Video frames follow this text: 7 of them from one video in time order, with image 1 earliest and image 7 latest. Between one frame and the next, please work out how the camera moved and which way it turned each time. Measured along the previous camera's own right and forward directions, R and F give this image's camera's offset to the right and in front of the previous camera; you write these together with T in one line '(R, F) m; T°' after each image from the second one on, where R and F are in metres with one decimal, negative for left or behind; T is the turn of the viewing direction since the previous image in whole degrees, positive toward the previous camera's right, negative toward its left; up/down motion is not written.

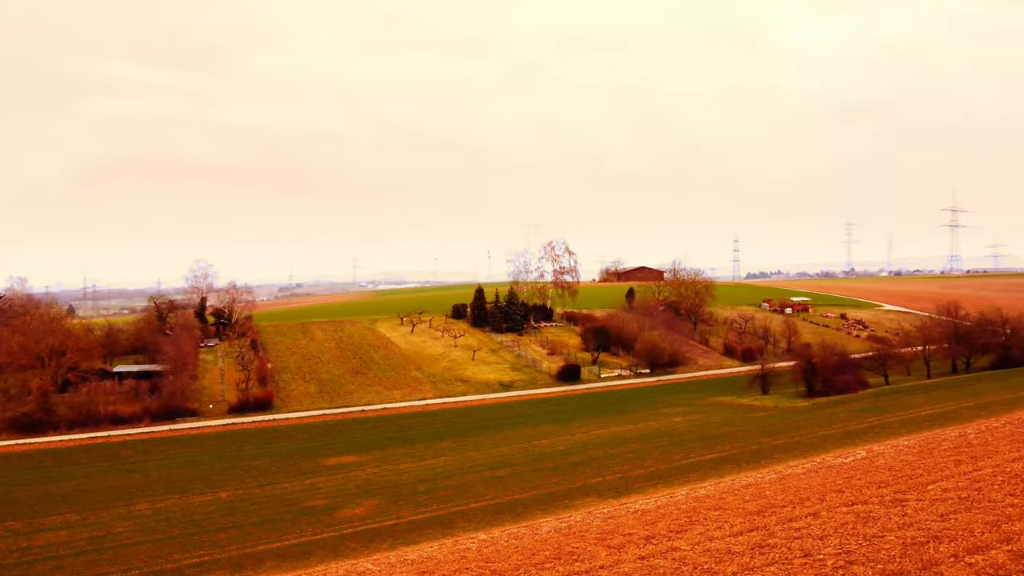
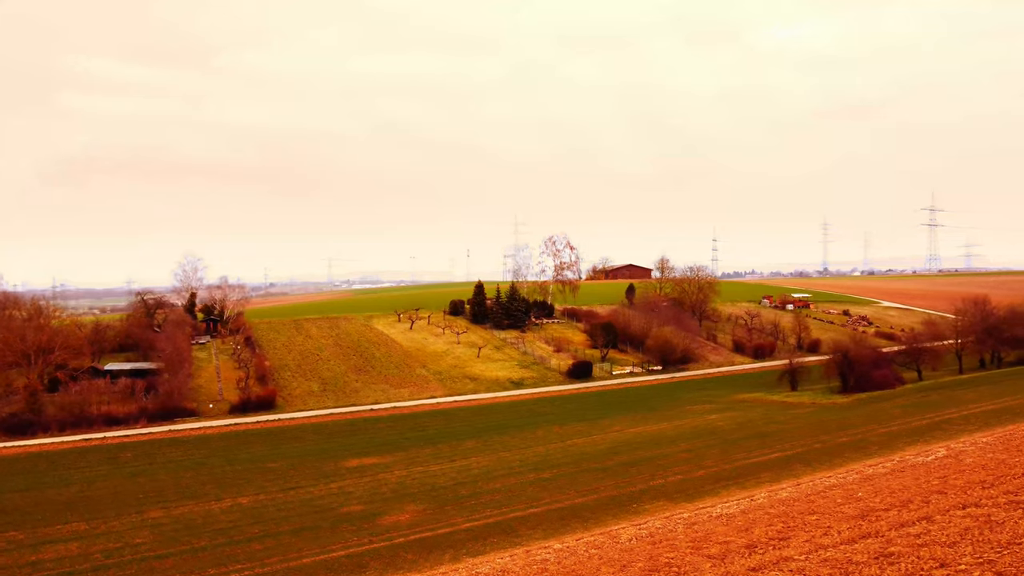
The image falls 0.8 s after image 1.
(-2.6, +1.5) m; +2°
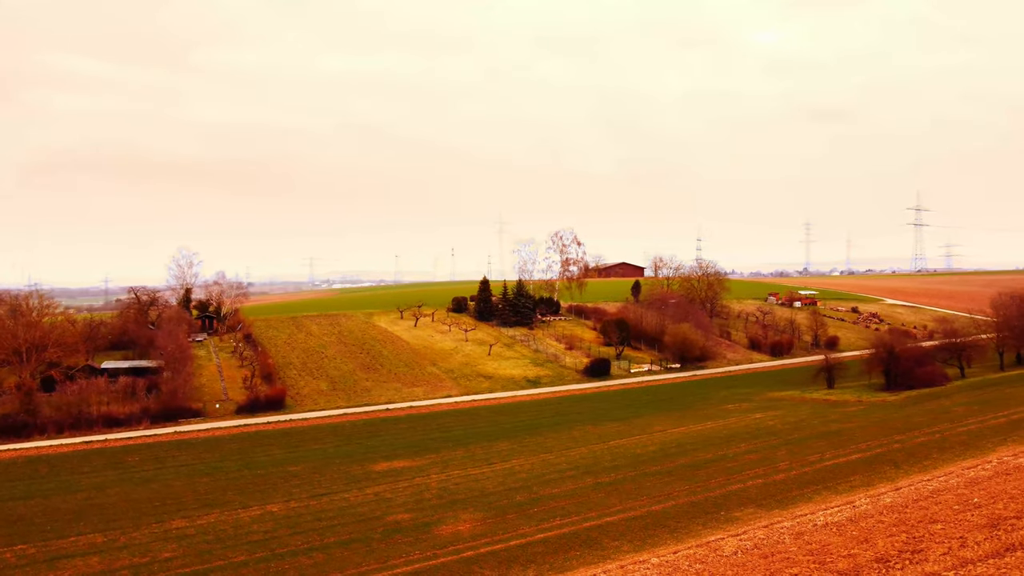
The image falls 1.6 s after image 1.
(-2.6, +1.6) m; +1°
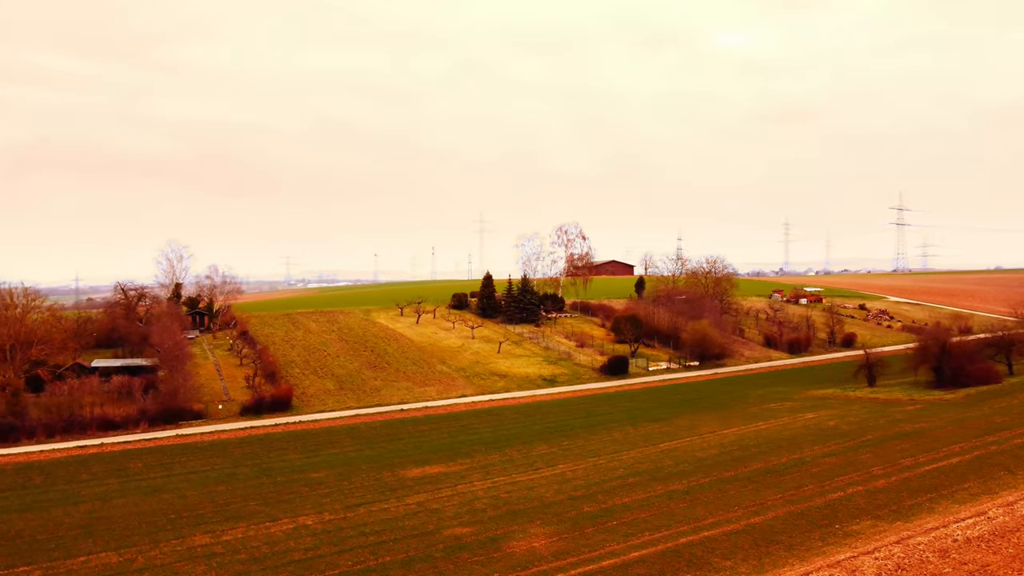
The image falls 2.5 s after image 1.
(-2.7, +2.0) m; +2°
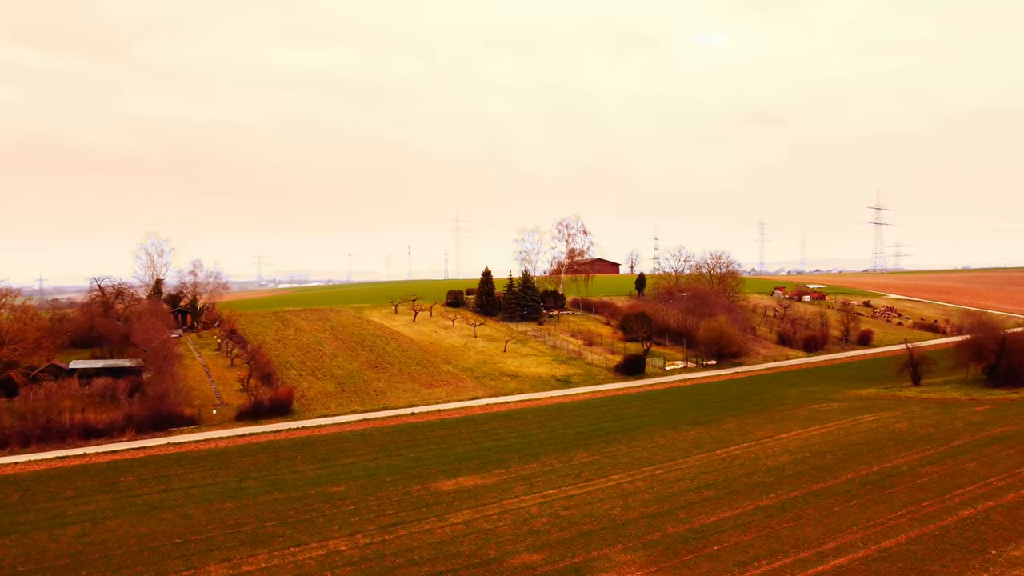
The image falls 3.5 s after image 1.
(-2.6, +2.6) m; +2°
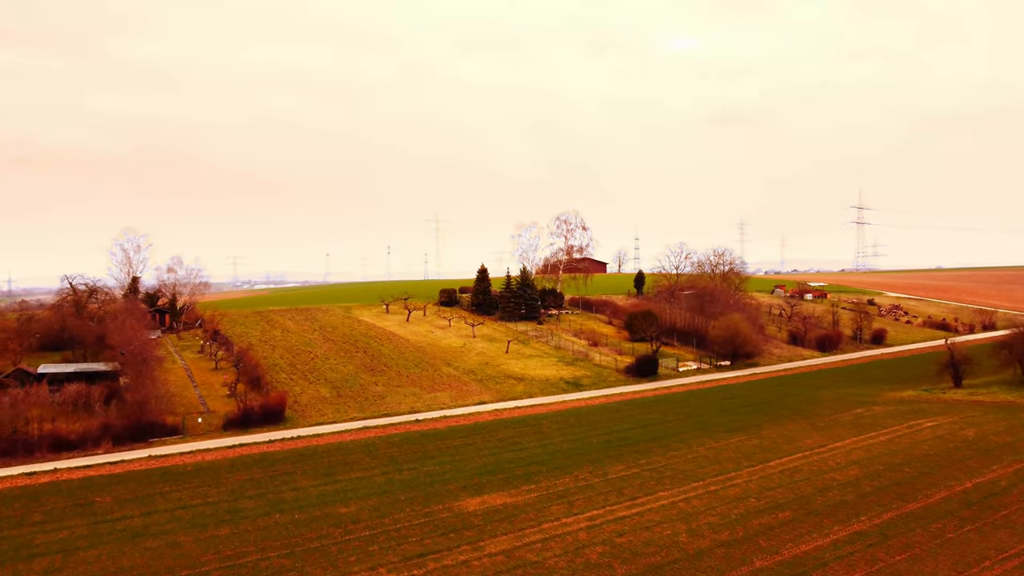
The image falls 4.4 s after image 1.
(-1.8, +2.6) m; +2°
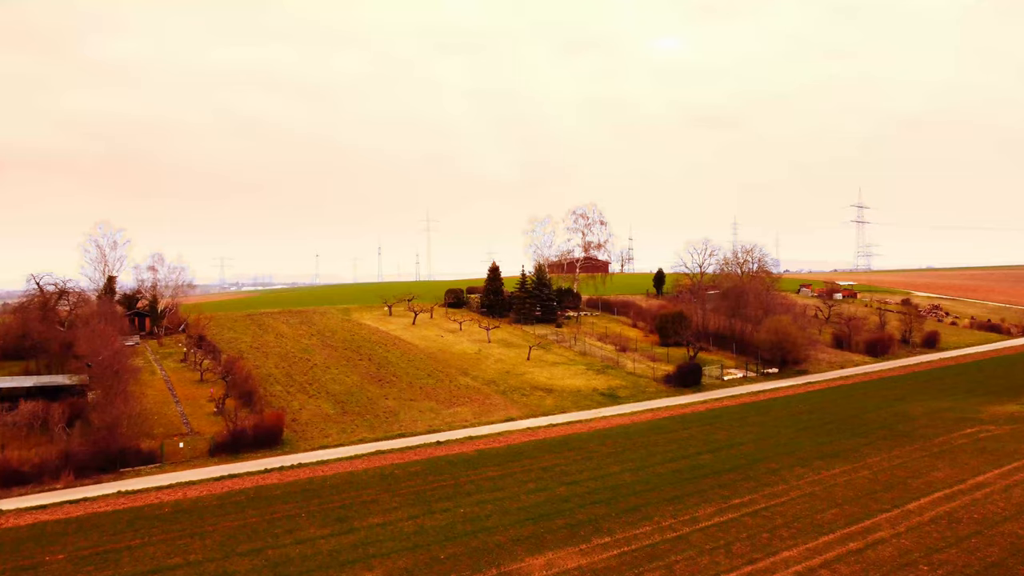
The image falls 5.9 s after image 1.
(-2.2, +4.8) m; +1°
